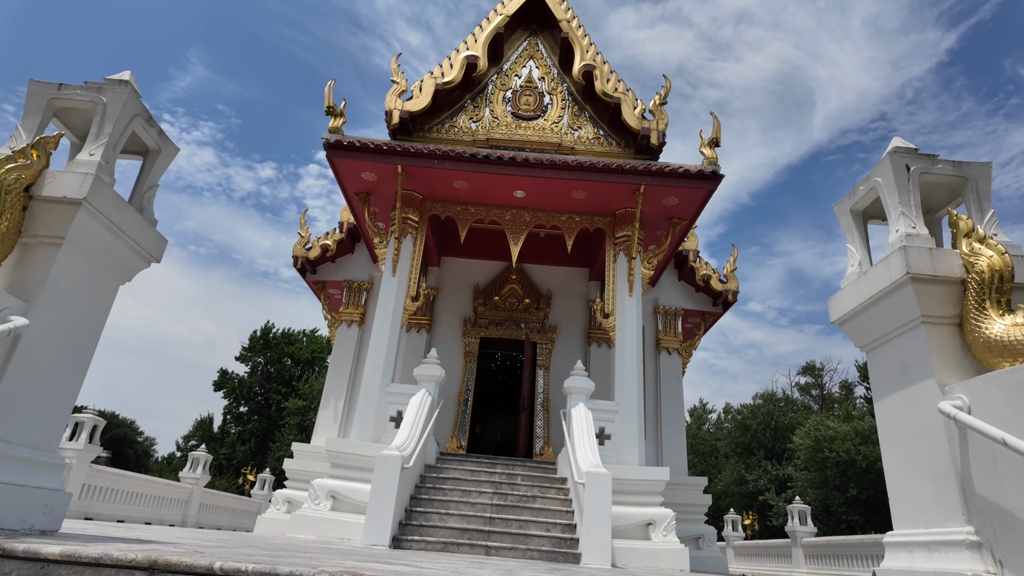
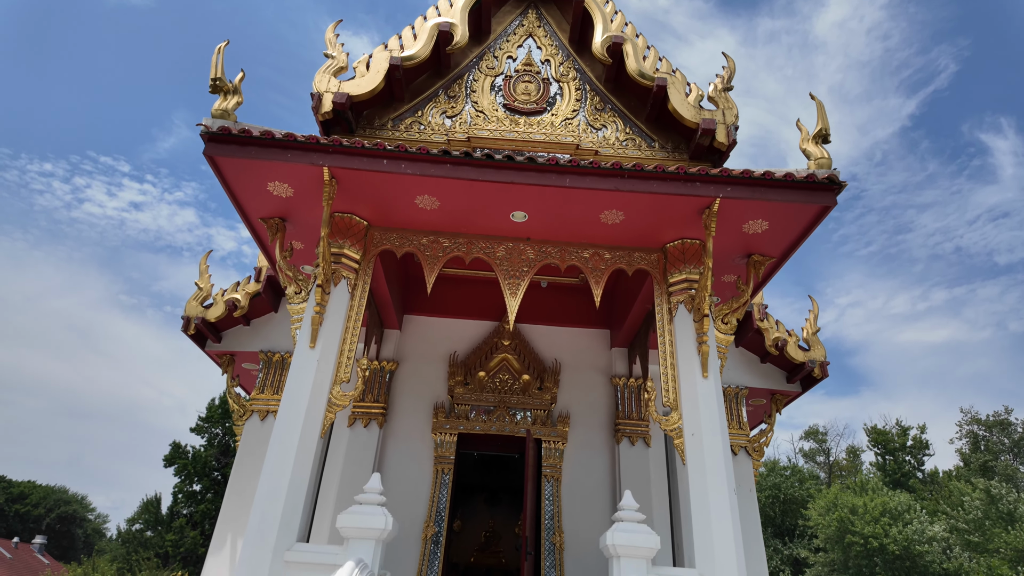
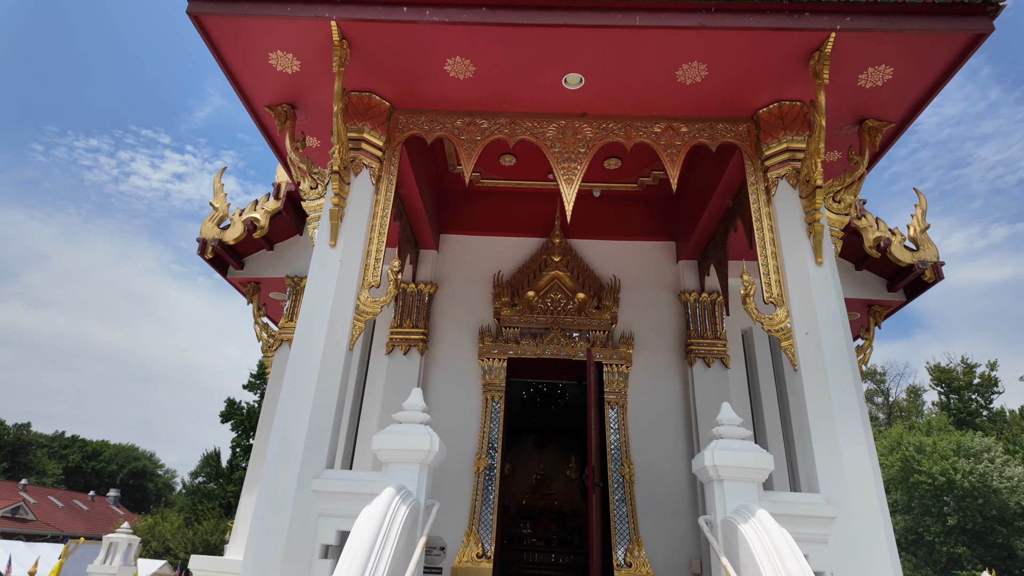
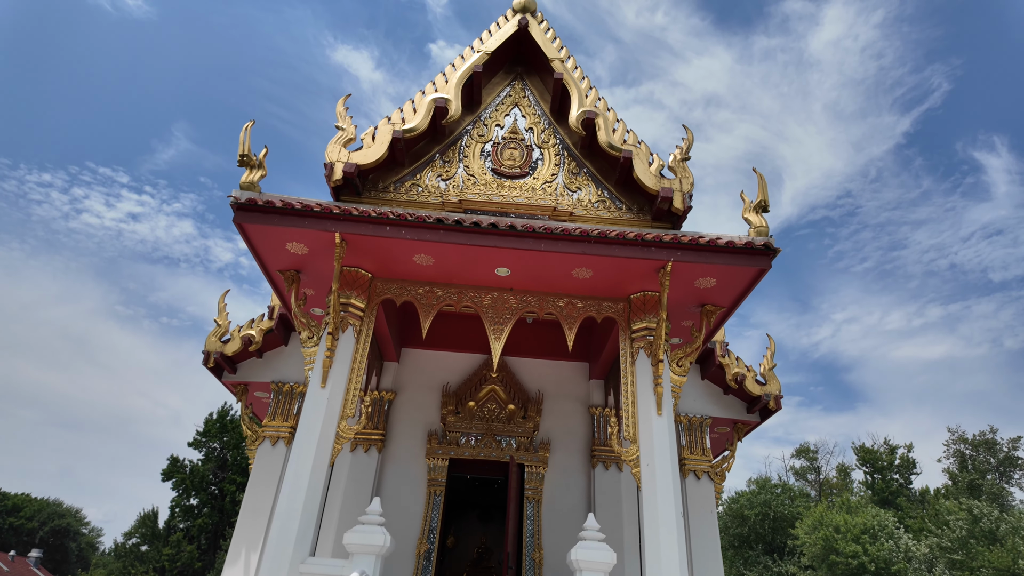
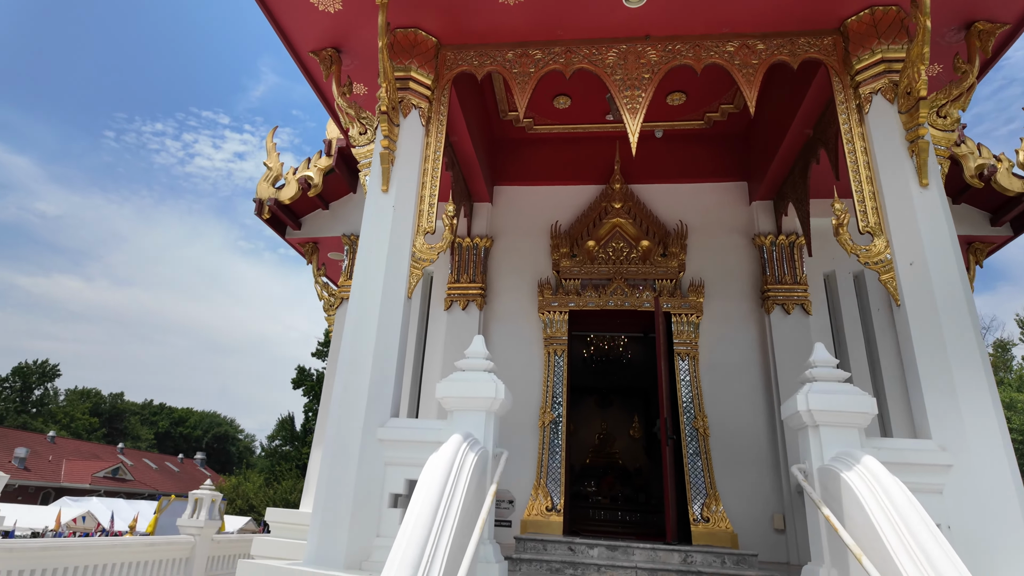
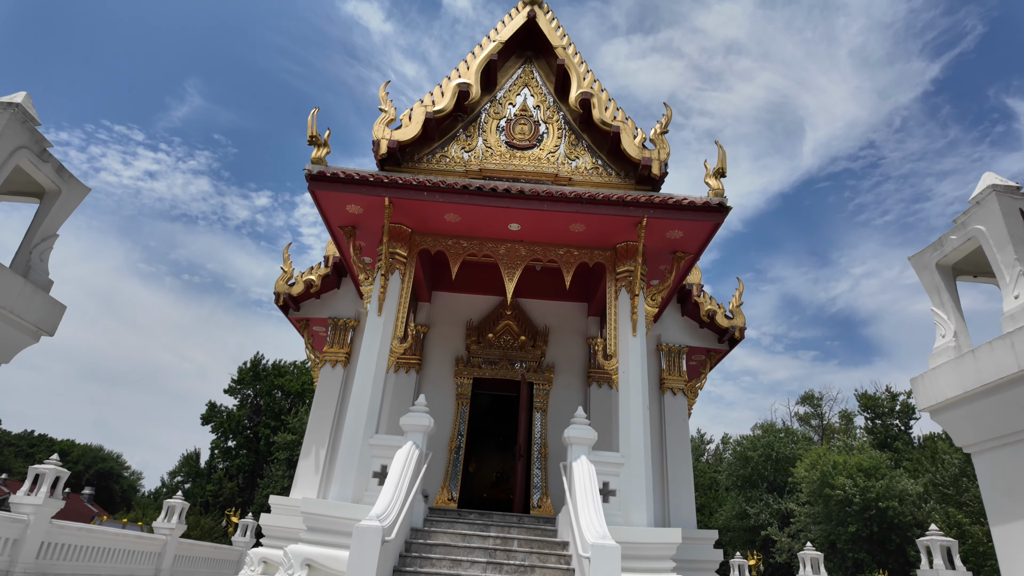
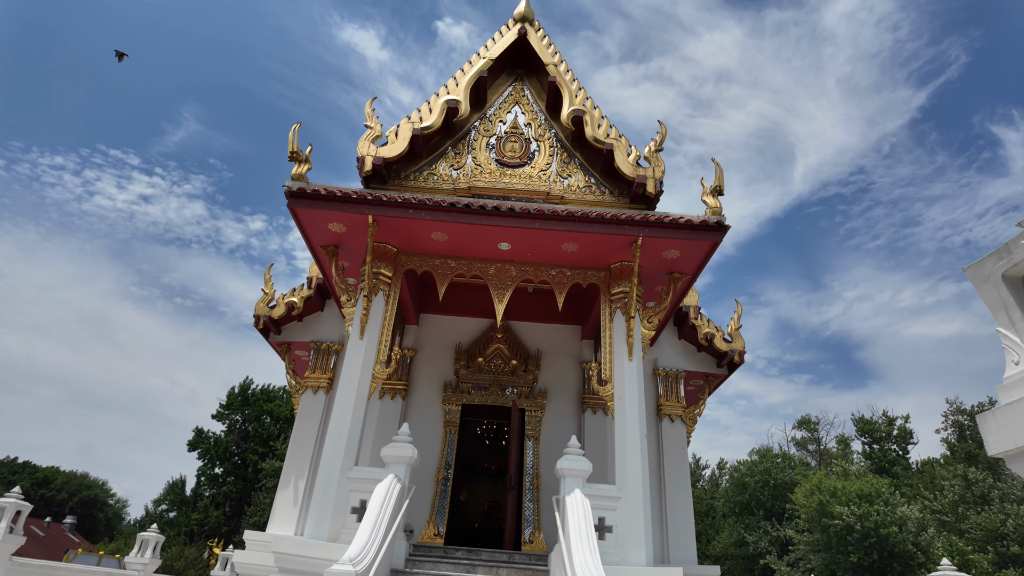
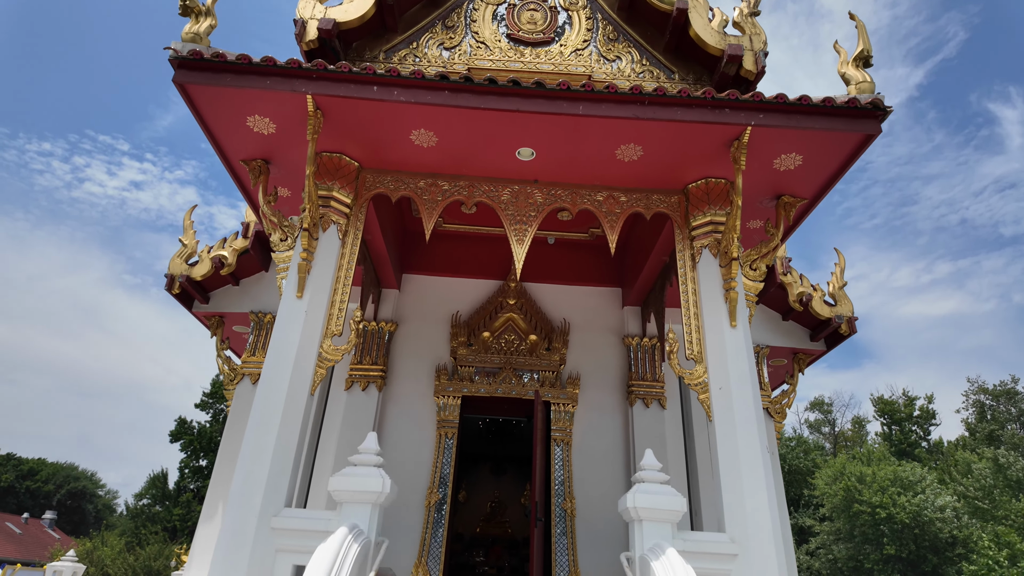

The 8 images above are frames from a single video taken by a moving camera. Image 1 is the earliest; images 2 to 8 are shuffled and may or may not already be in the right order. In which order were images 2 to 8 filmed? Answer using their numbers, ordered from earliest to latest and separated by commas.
6, 7, 4, 2, 8, 3, 5
